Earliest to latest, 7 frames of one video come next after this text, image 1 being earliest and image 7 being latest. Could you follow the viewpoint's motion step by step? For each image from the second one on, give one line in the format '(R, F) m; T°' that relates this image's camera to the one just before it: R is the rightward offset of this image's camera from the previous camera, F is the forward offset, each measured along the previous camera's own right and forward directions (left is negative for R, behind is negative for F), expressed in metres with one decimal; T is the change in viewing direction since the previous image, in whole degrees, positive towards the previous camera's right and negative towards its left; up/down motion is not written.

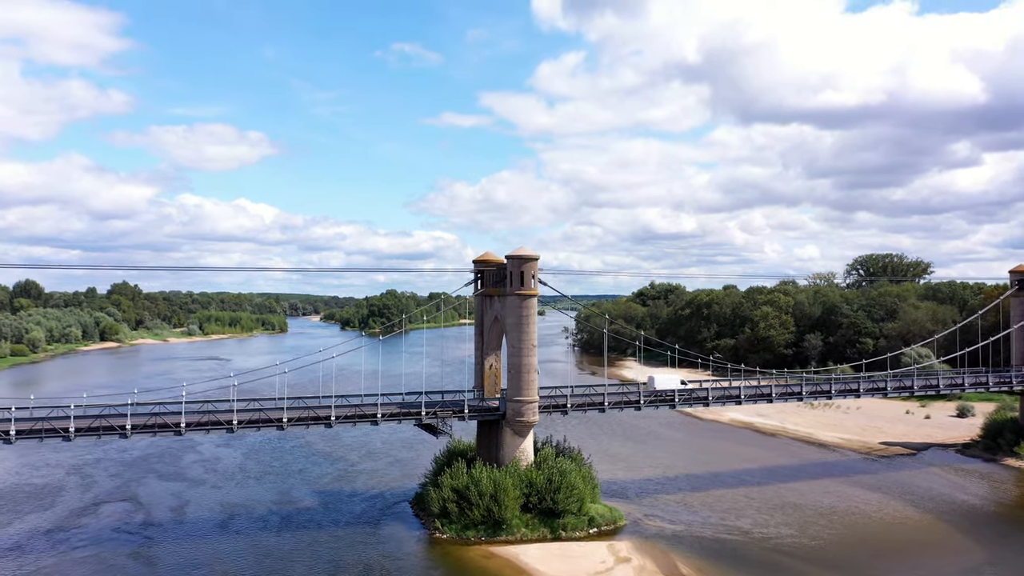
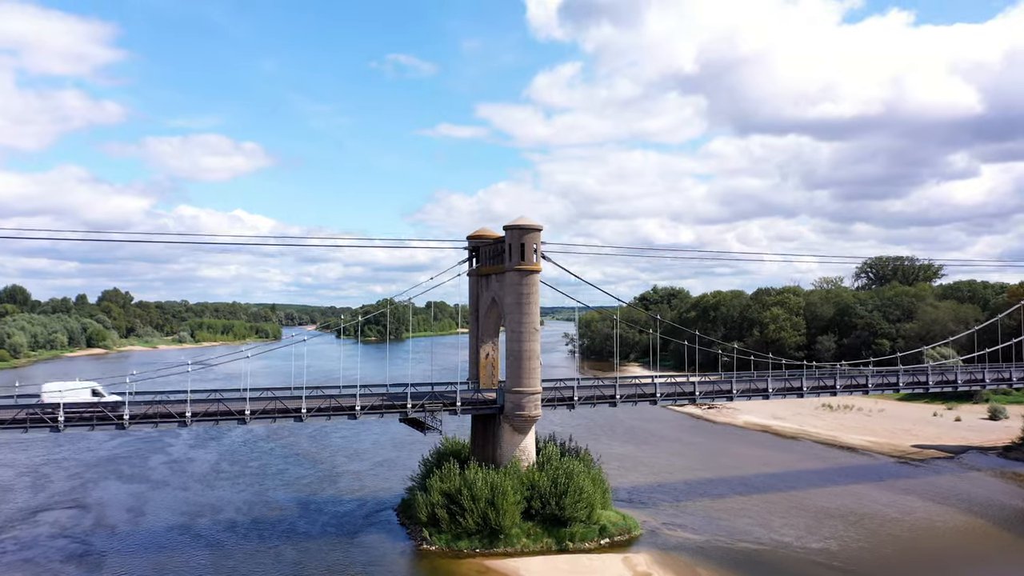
(-0.1, +4.2) m; 0°
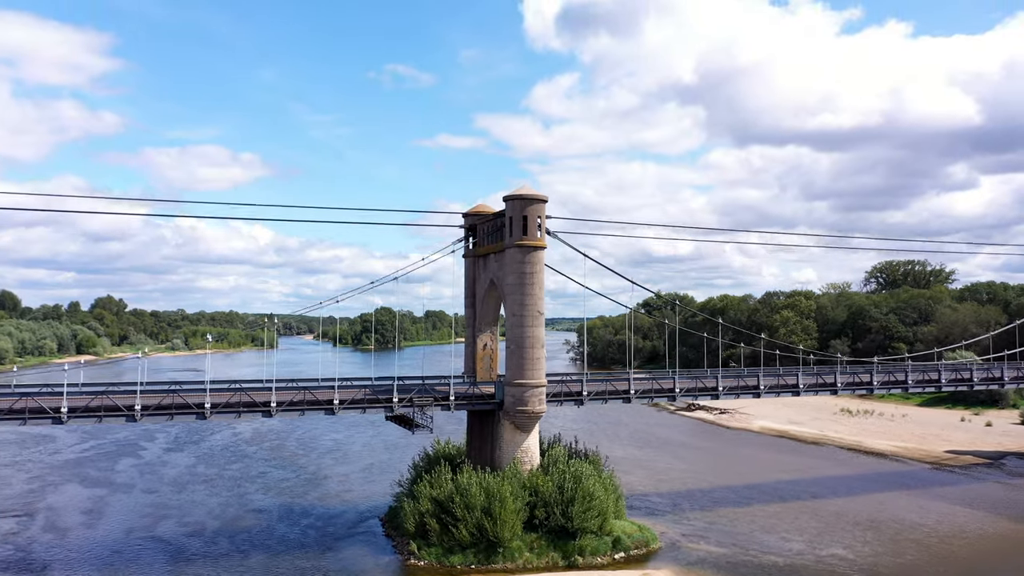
(-0.1, +3.5) m; 0°
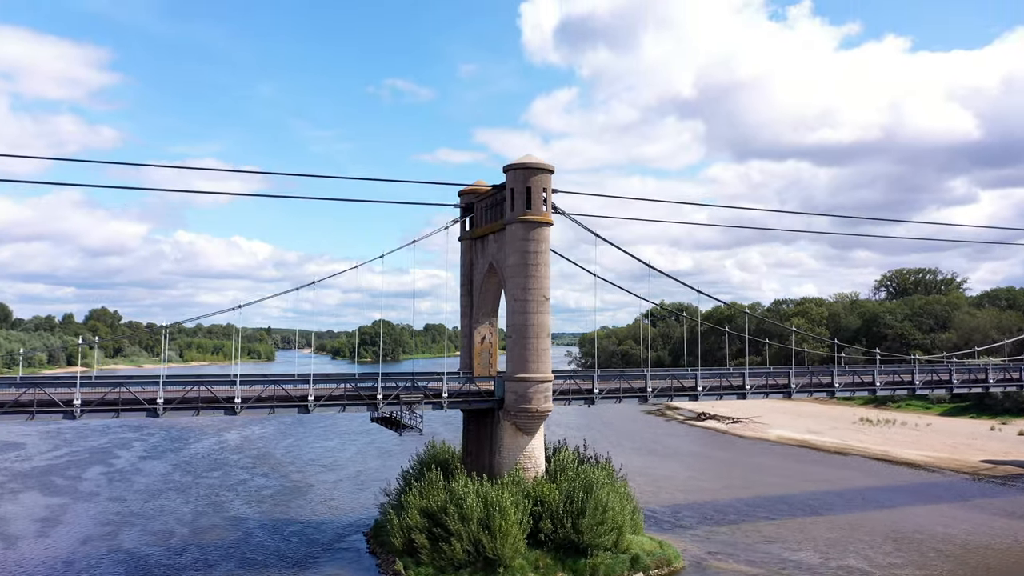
(-0.1, +3.2) m; 0°
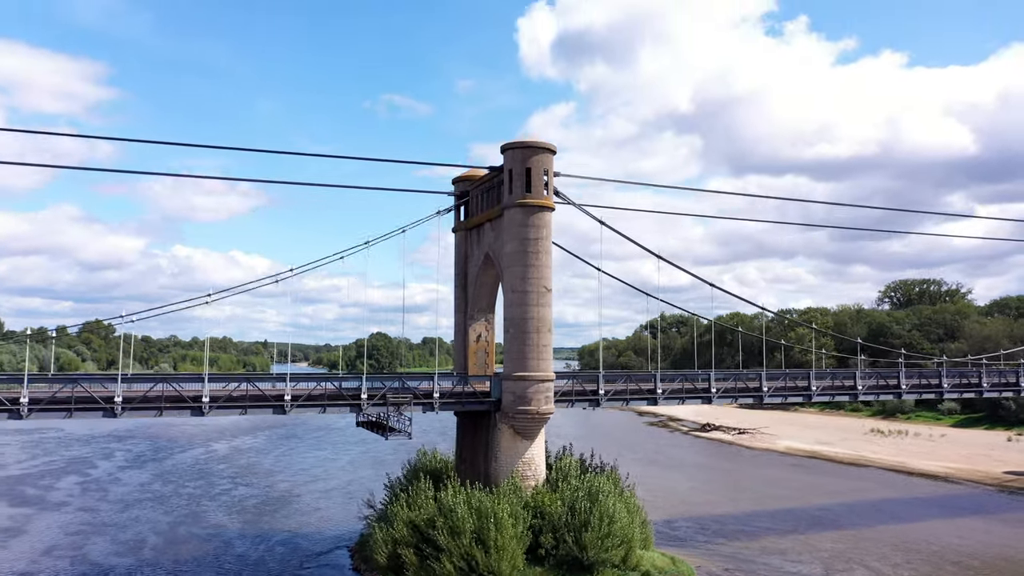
(0.0, +1.9) m; 0°
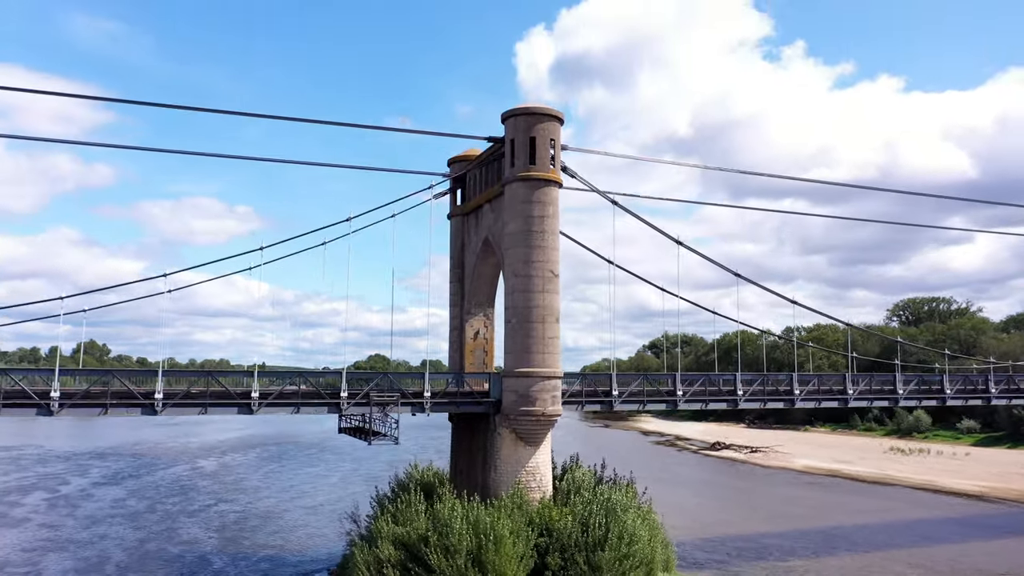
(-0.1, +2.5) m; 0°
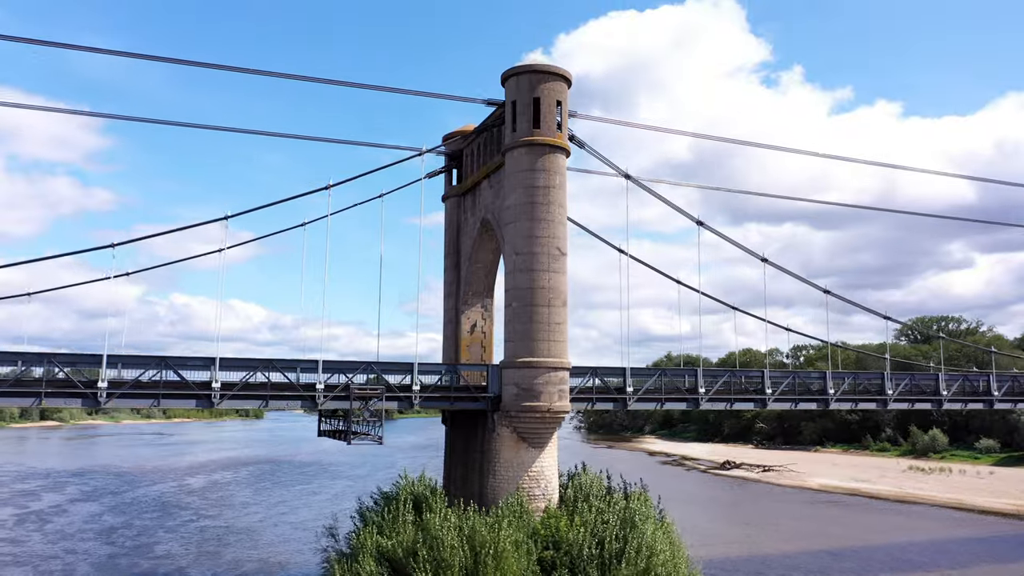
(0.0, +2.2) m; 0°
